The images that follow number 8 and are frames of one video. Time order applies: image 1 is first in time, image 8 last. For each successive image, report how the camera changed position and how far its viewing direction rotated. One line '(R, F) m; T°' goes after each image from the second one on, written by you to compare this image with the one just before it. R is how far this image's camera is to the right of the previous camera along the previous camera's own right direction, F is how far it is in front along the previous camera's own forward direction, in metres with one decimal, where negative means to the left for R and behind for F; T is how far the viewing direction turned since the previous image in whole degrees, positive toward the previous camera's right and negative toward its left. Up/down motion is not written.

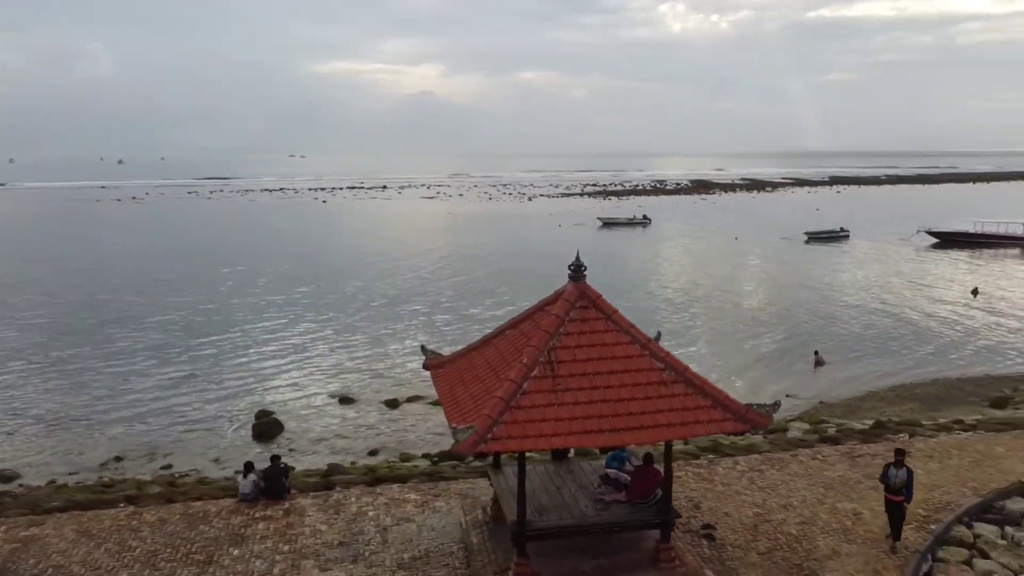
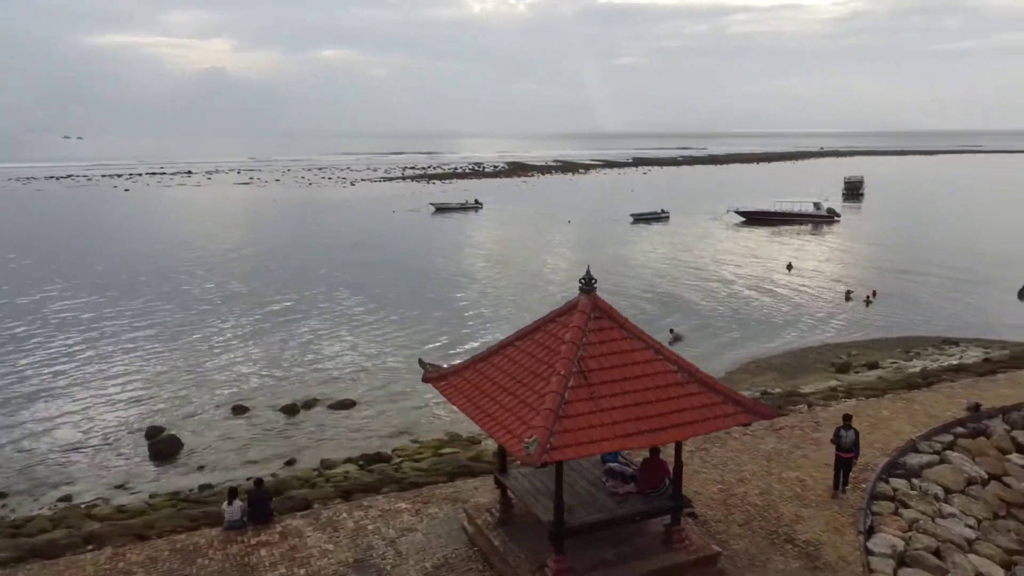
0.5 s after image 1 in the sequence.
(-1.8, -0.2) m; +13°
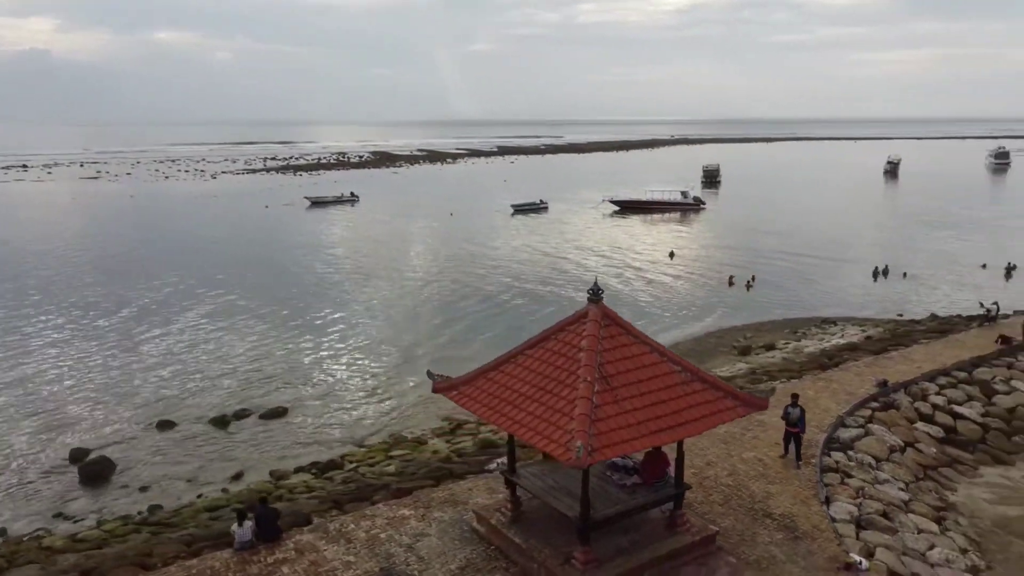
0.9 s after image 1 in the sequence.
(-1.5, -0.3) m; +10°
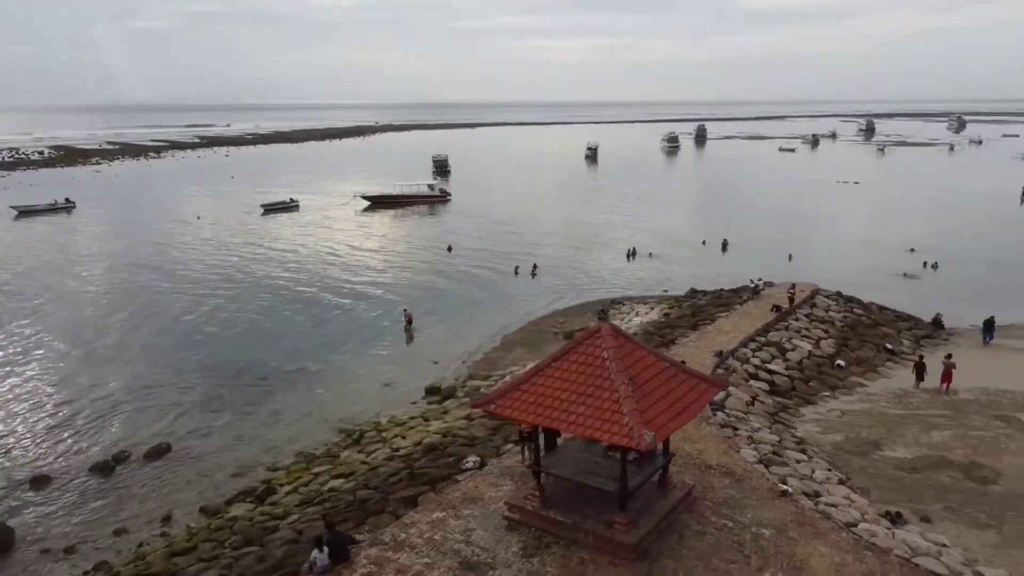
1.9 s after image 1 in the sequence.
(-3.7, -1.0) m; +20°
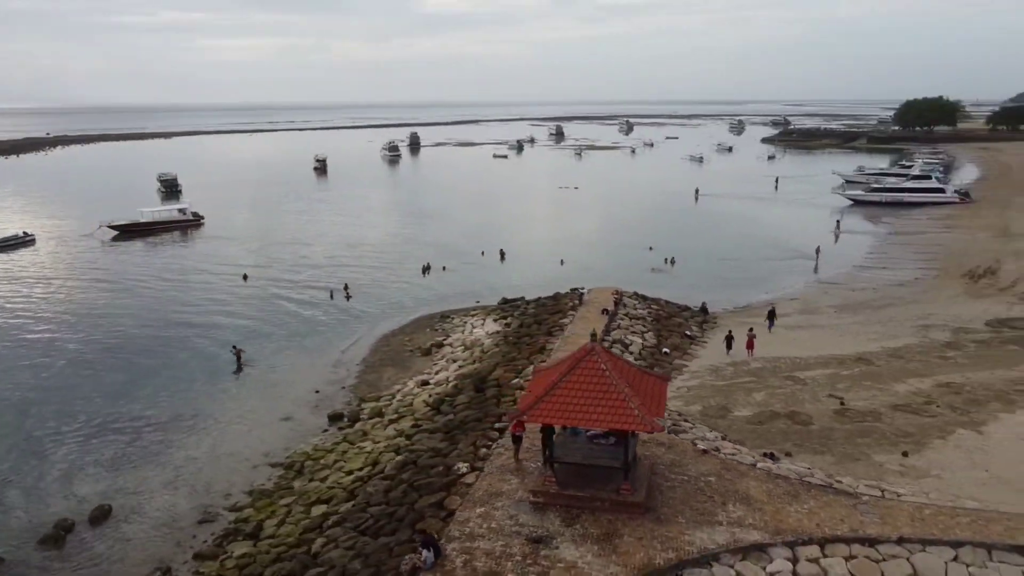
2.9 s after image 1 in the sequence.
(-4.8, -2.0) m; +21°
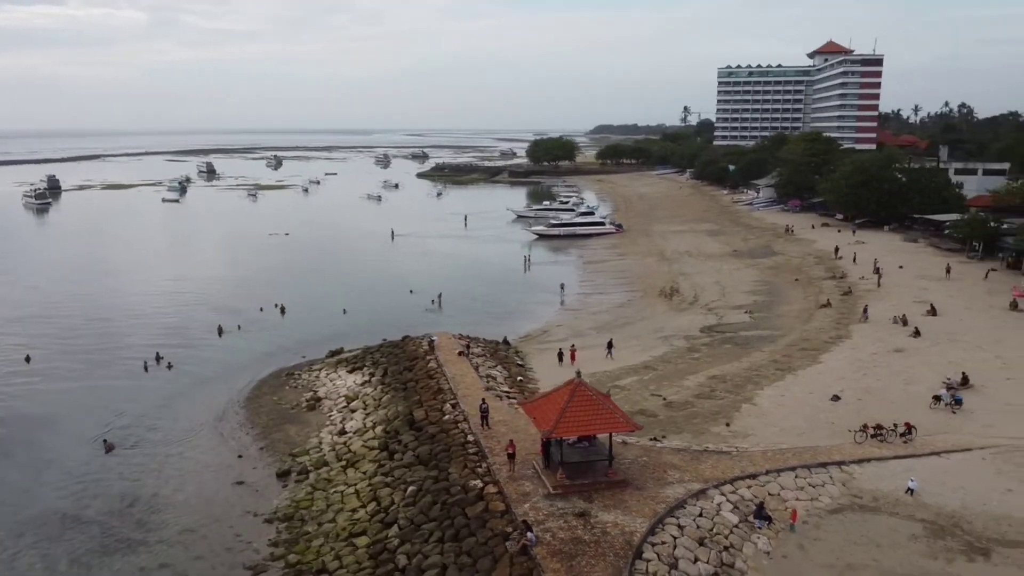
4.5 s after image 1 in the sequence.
(-8.2, -3.8) m; +25°
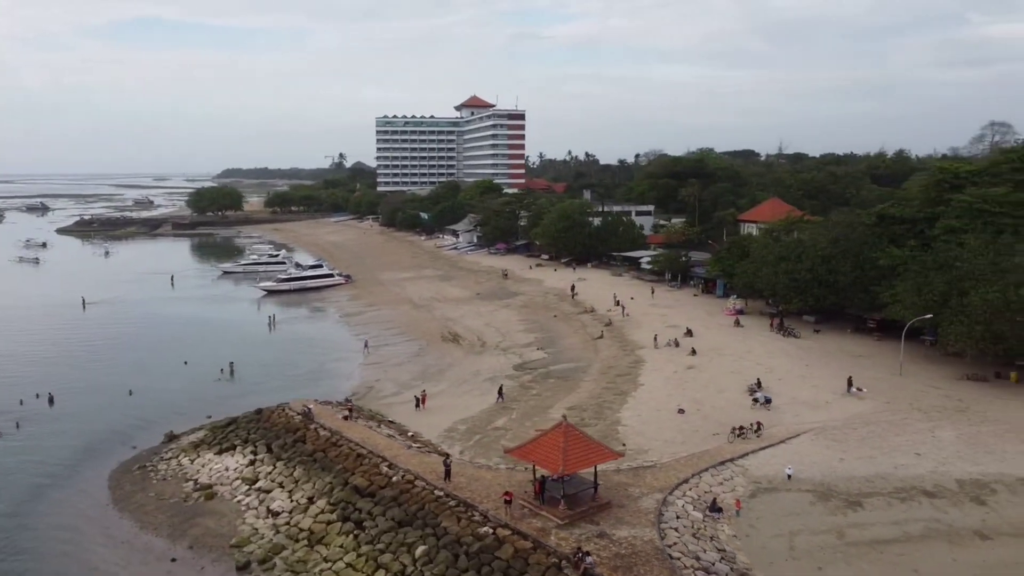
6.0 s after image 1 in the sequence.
(-9.1, -0.6) m; +25°
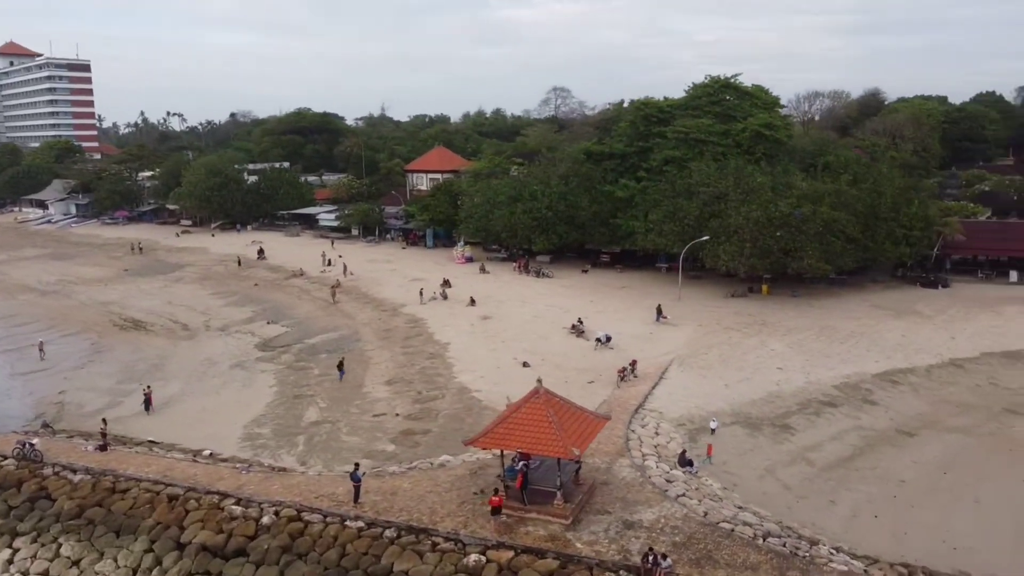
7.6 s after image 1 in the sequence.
(-7.0, +8.4) m; +29°
